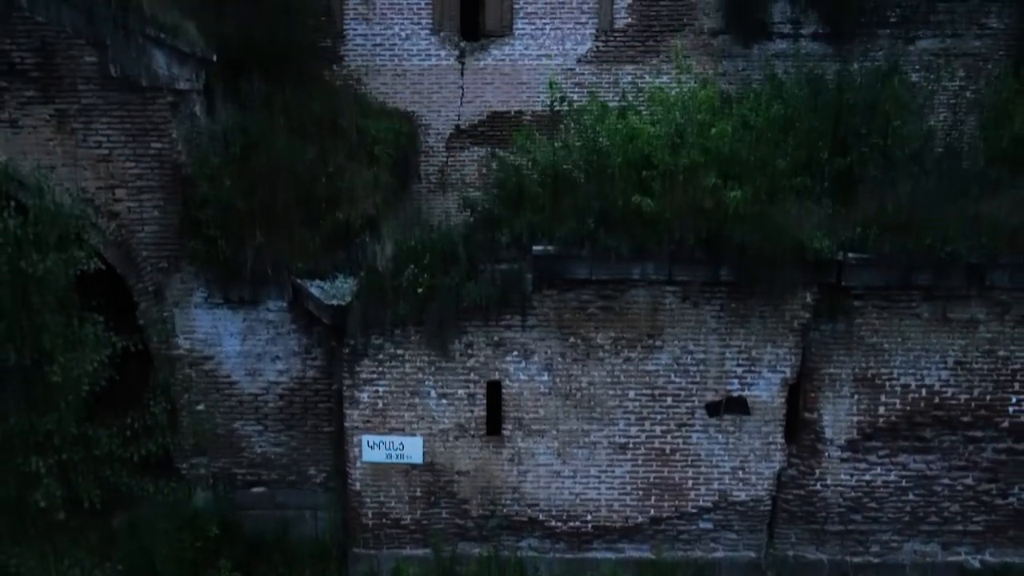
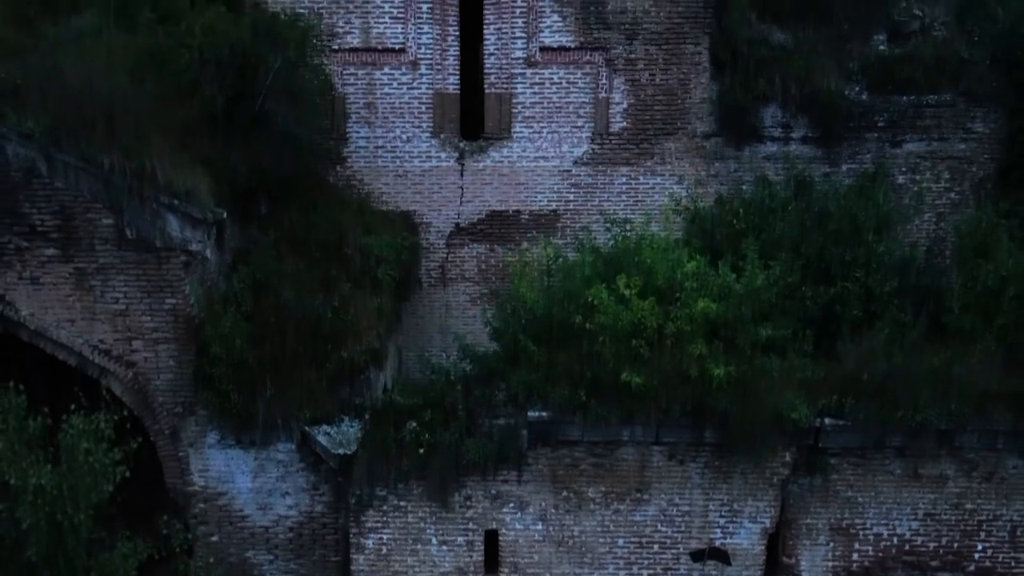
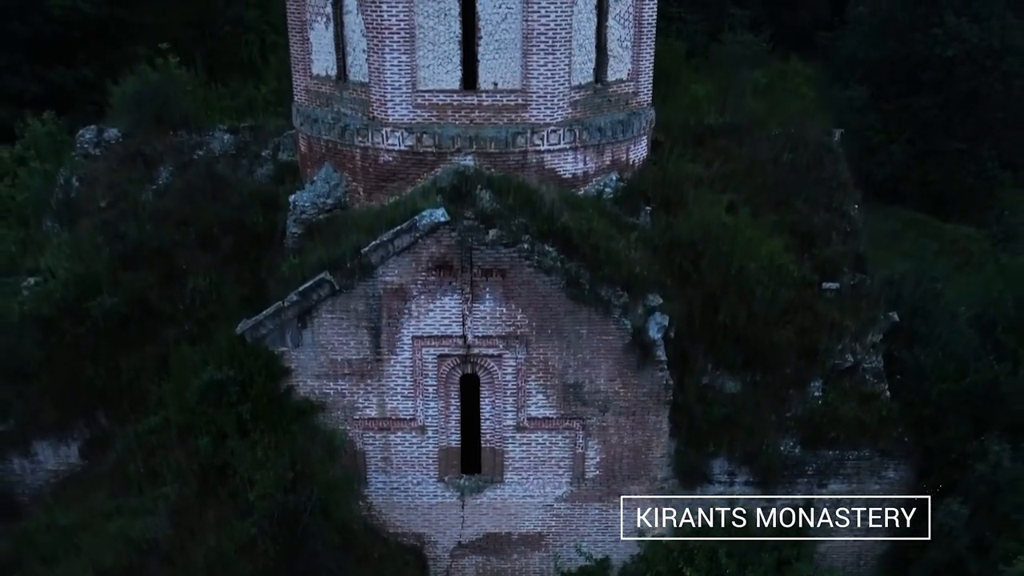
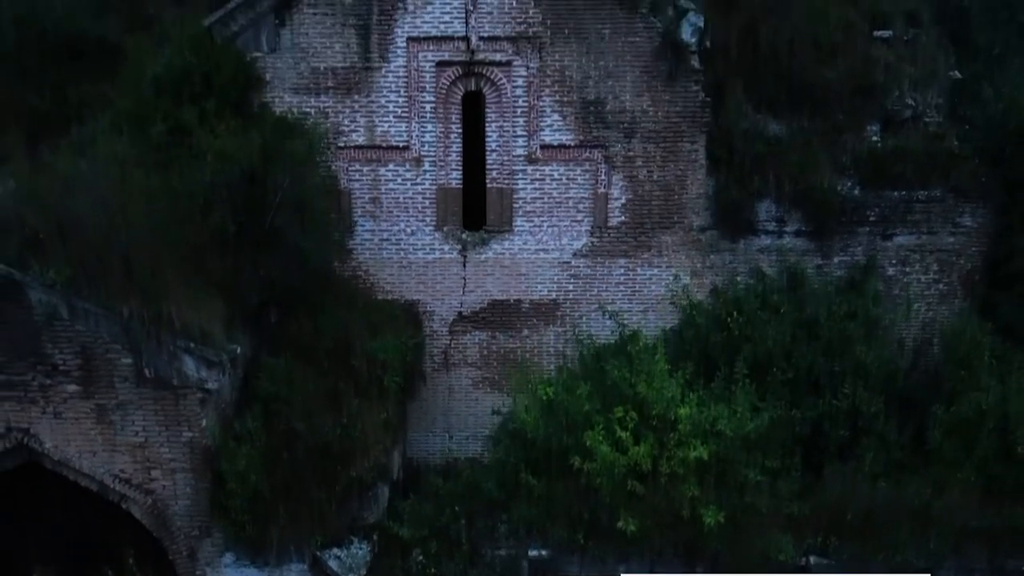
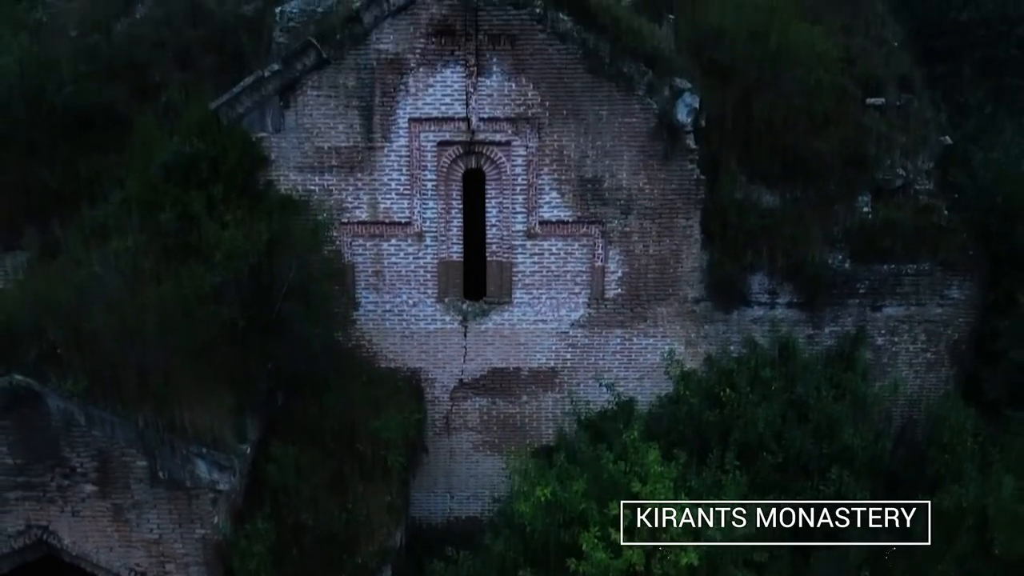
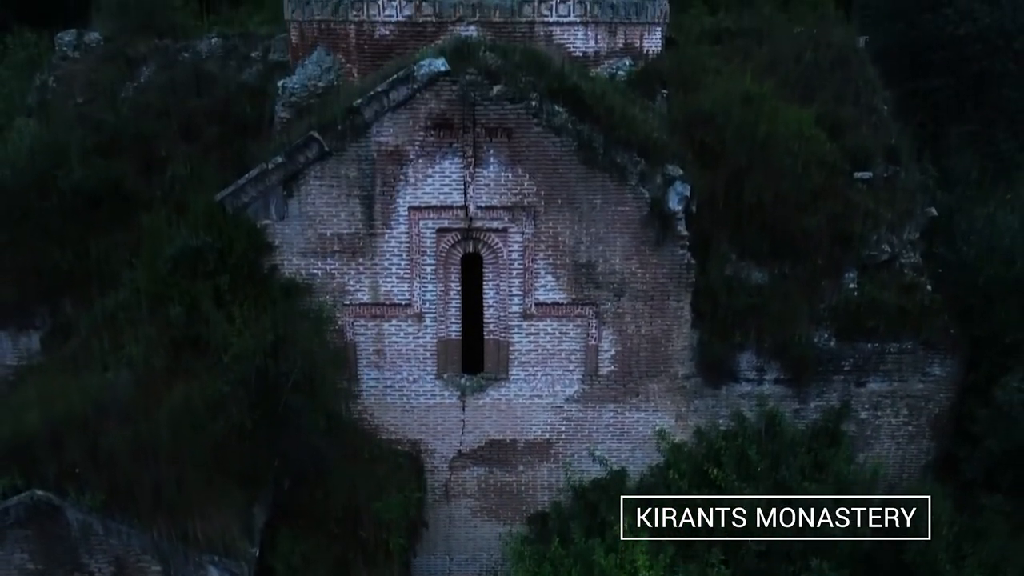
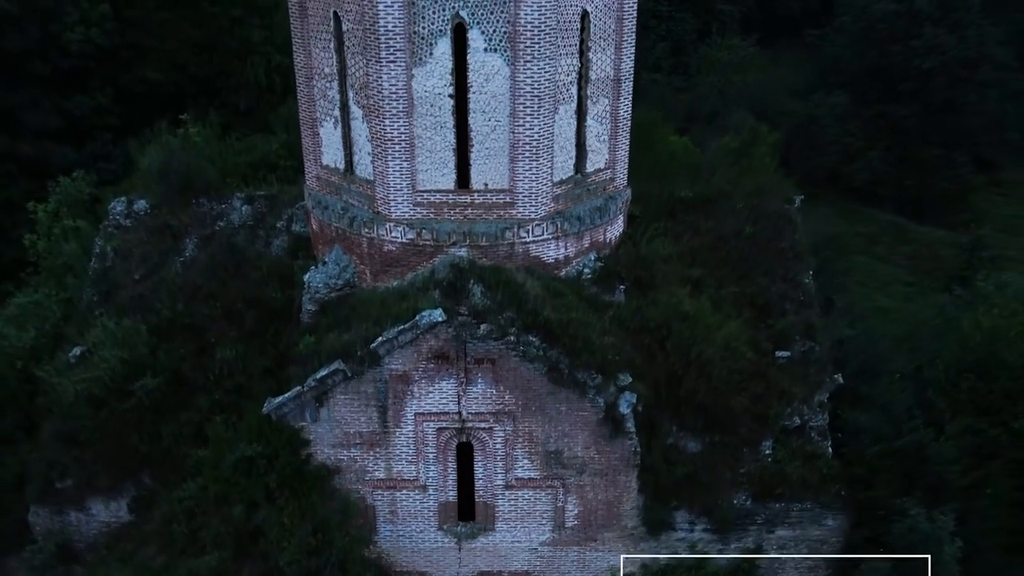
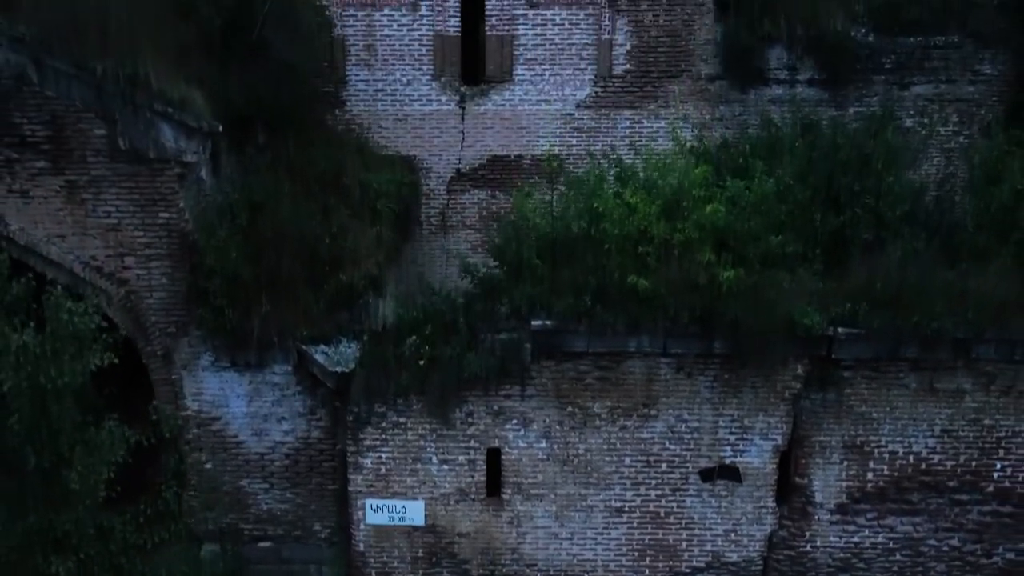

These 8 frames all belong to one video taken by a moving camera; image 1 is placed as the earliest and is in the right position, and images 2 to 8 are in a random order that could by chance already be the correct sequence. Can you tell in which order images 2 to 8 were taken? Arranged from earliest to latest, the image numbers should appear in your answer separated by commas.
8, 2, 4, 5, 6, 3, 7
